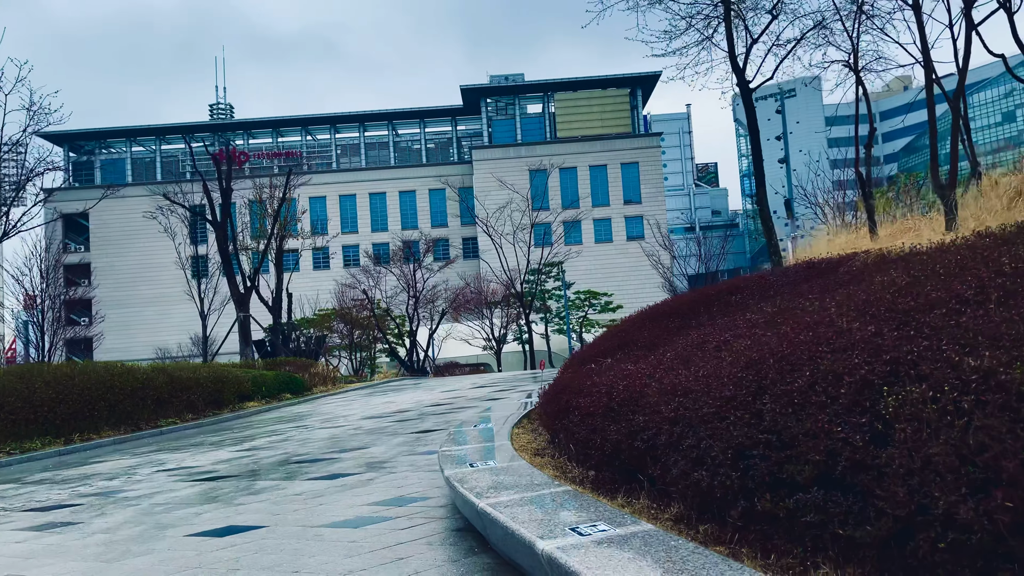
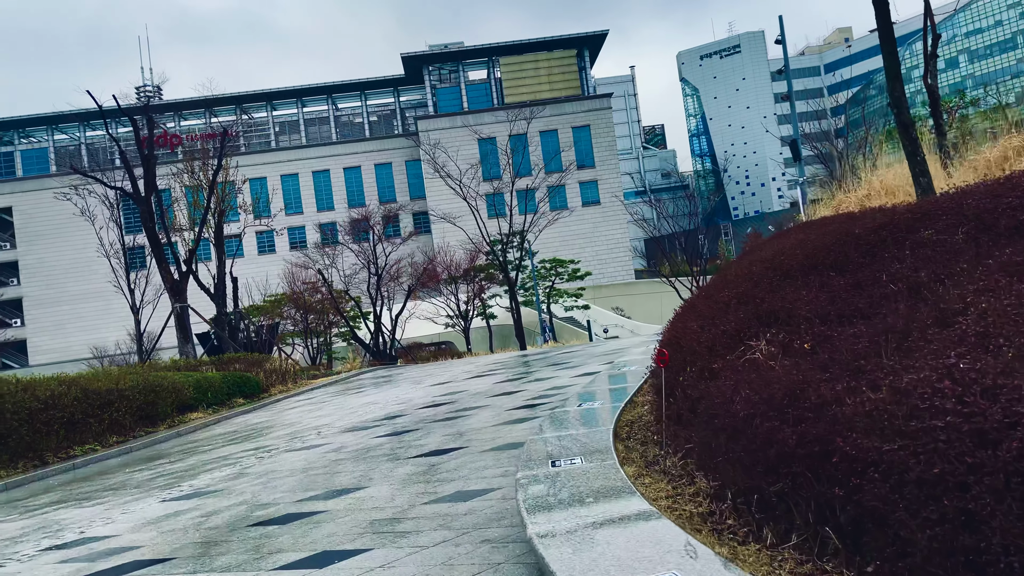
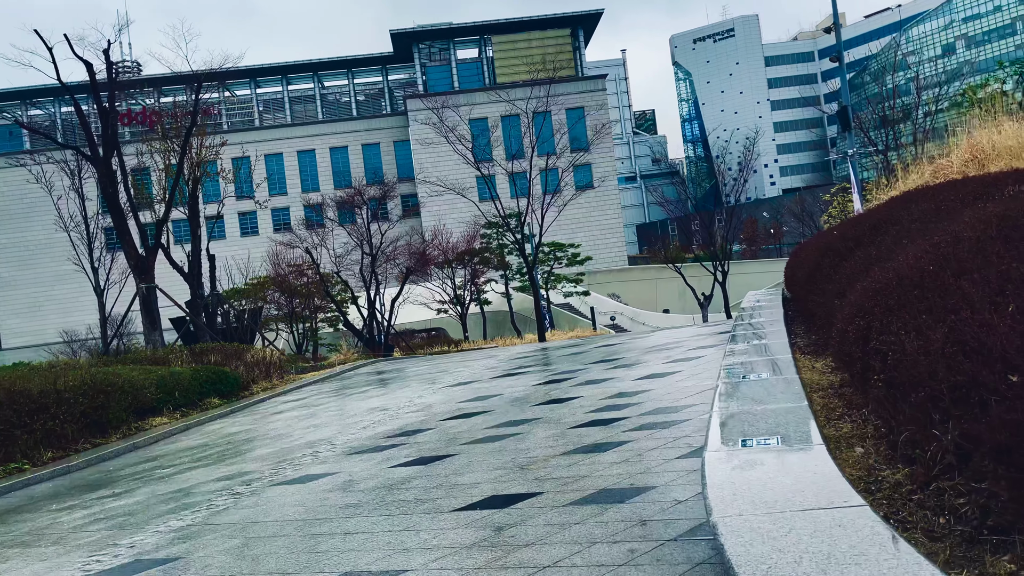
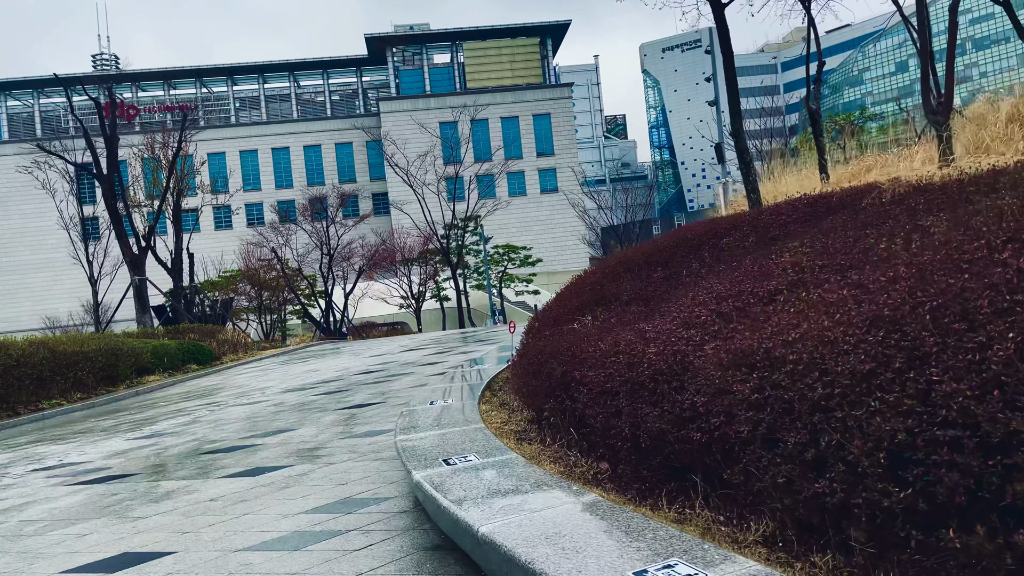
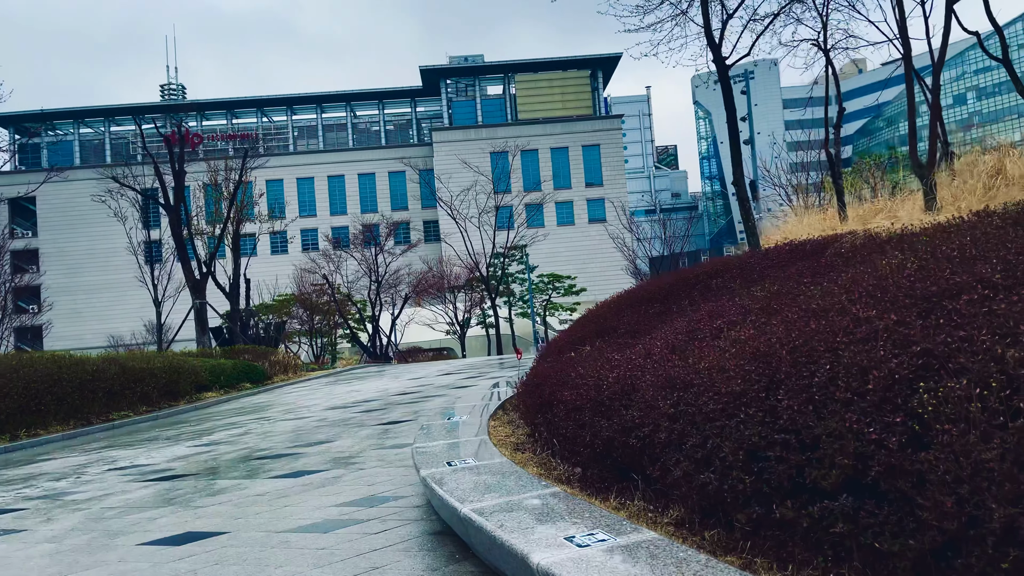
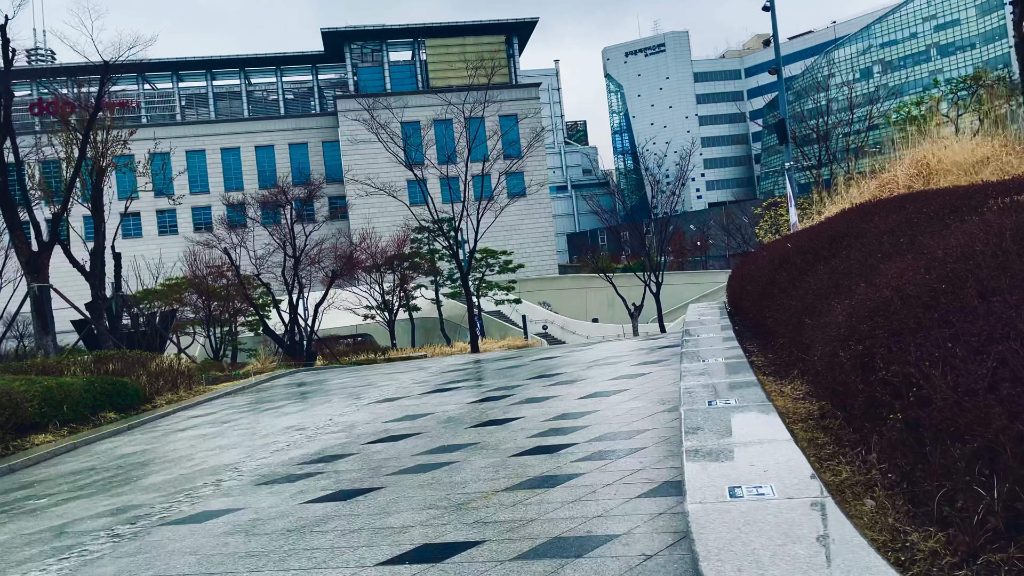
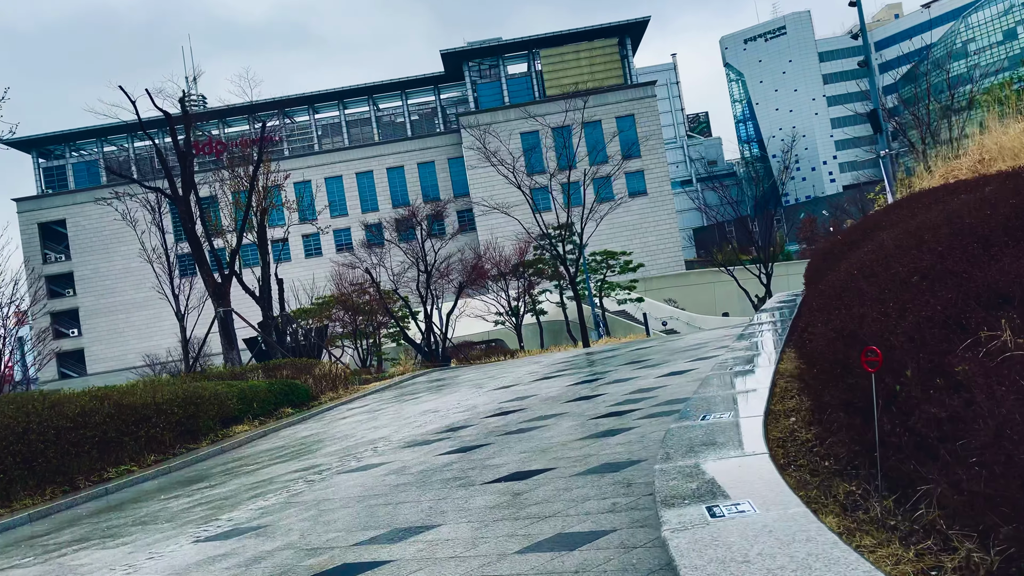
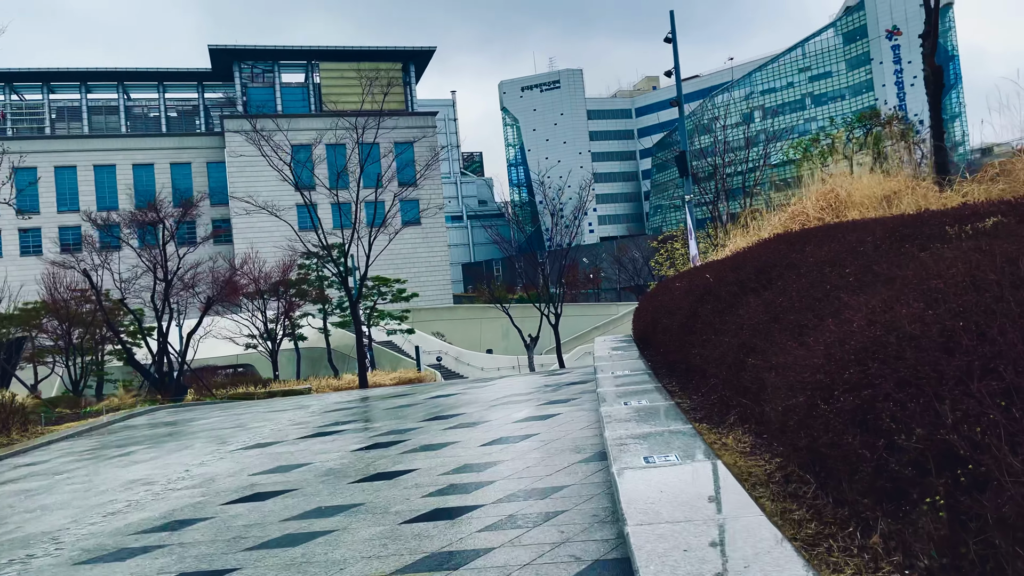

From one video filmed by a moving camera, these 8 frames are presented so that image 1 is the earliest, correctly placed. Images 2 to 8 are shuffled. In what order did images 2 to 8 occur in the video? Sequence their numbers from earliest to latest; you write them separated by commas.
5, 4, 2, 7, 3, 6, 8
